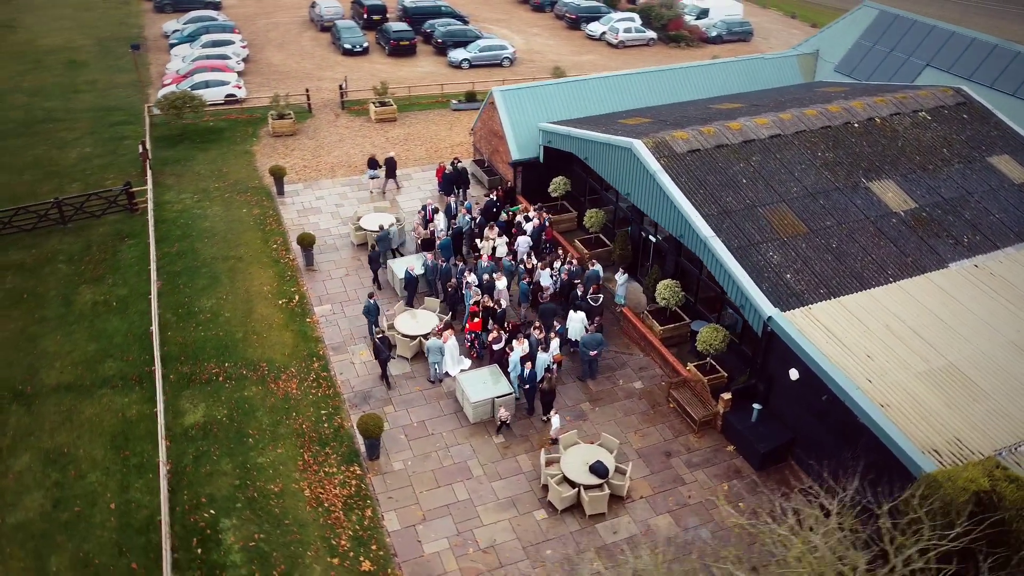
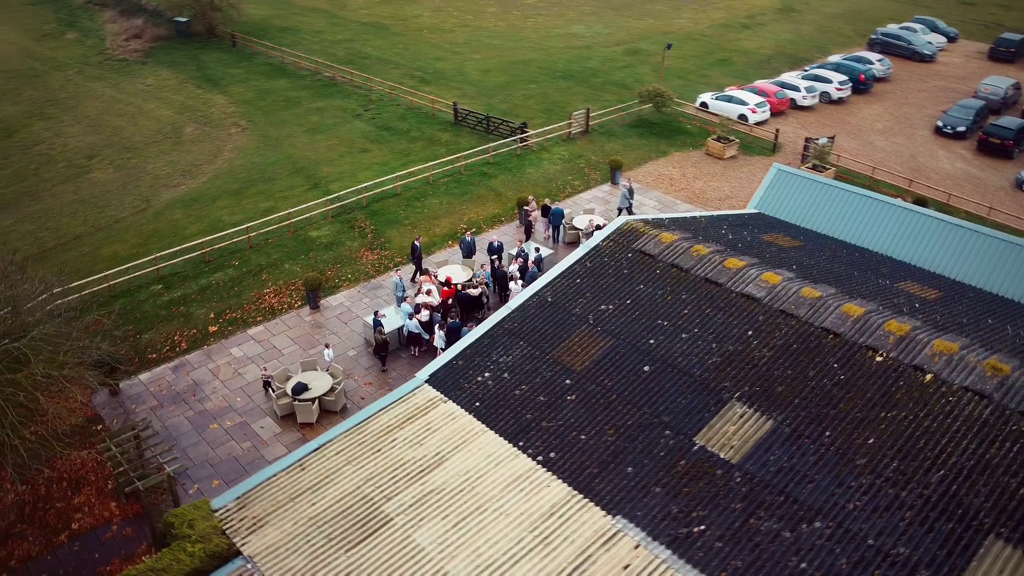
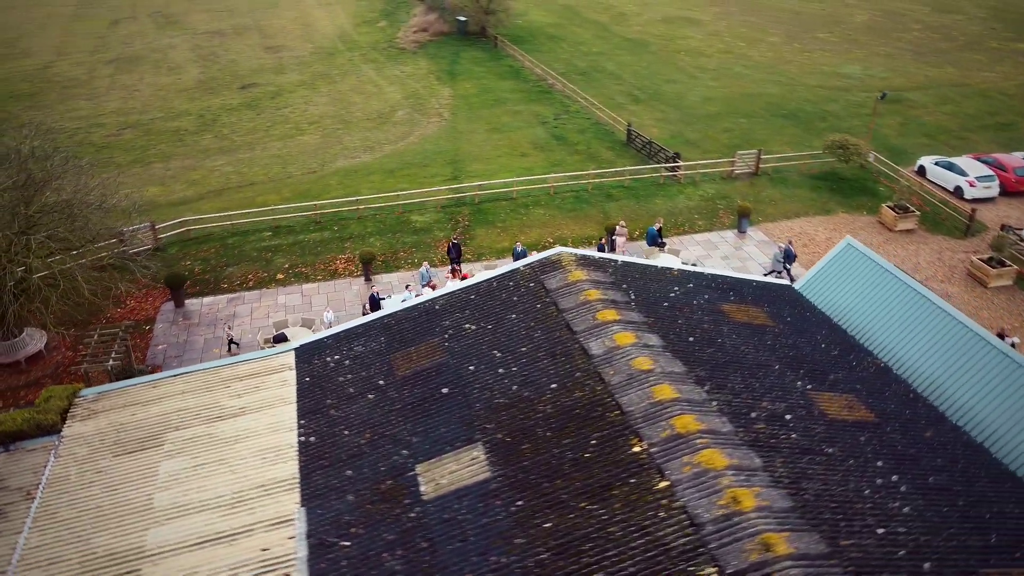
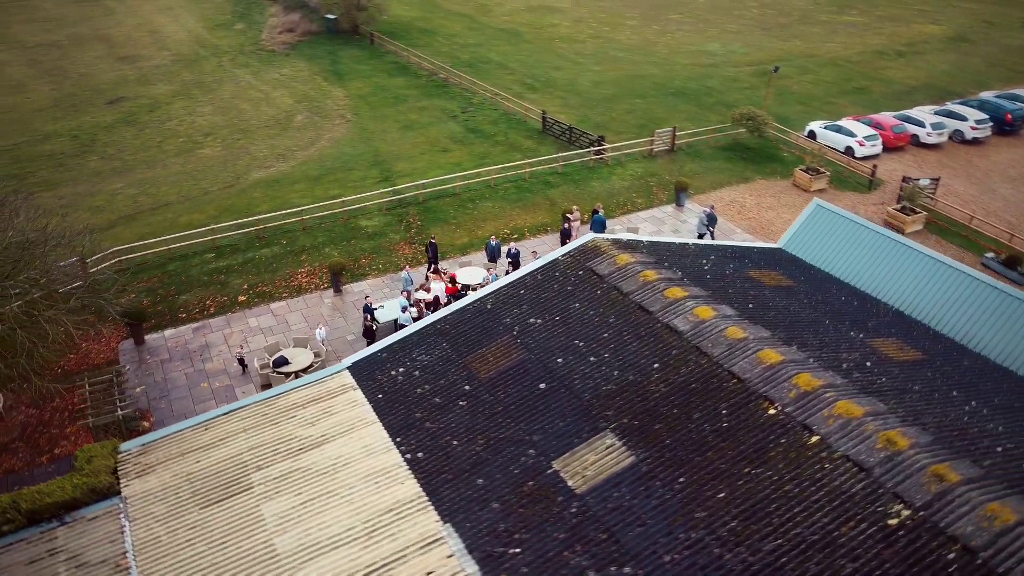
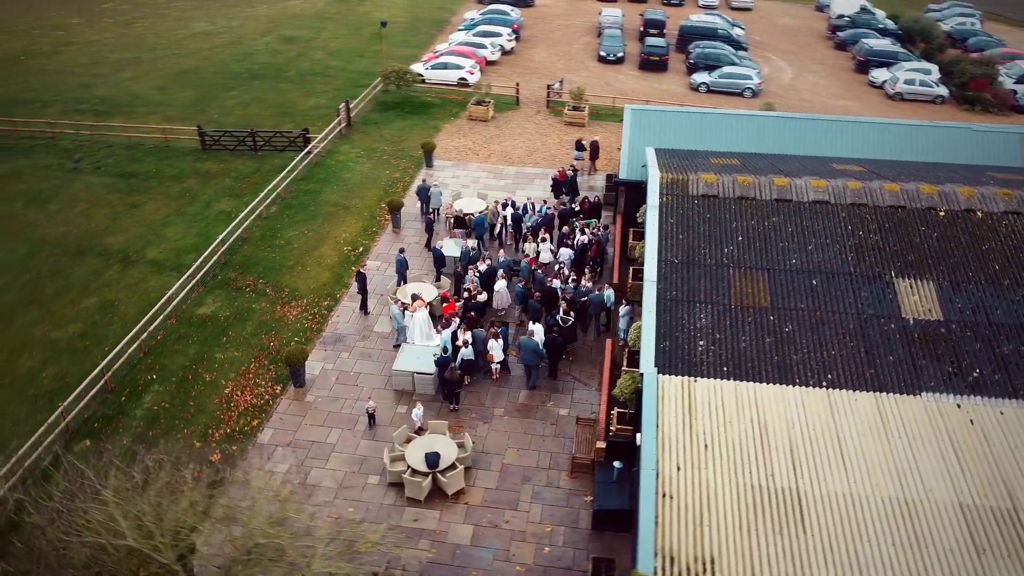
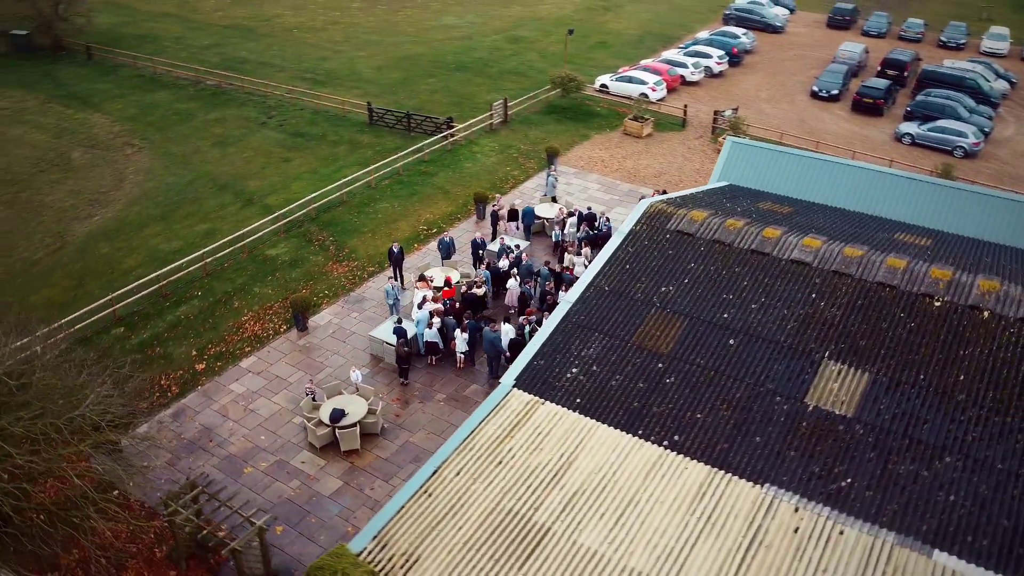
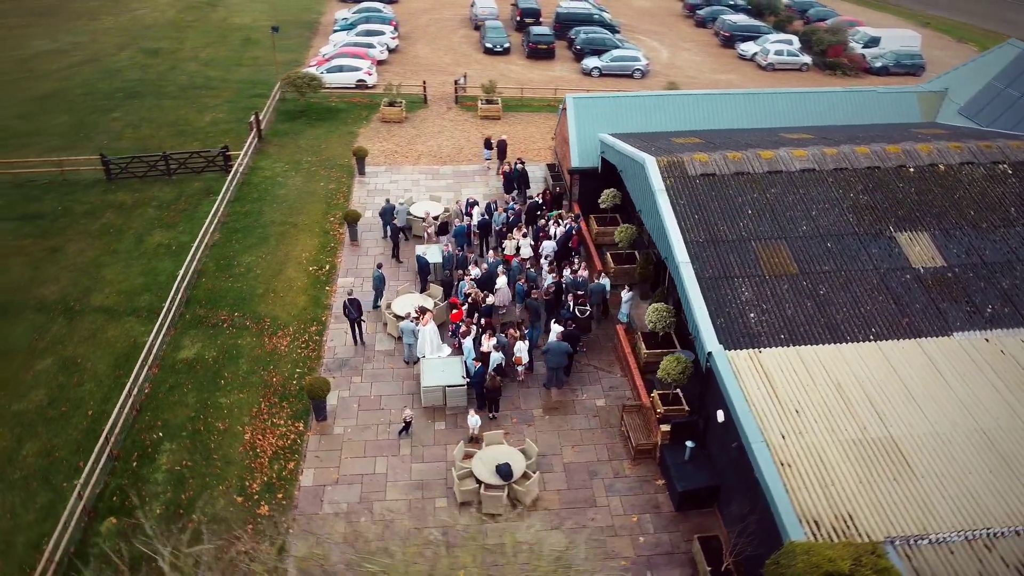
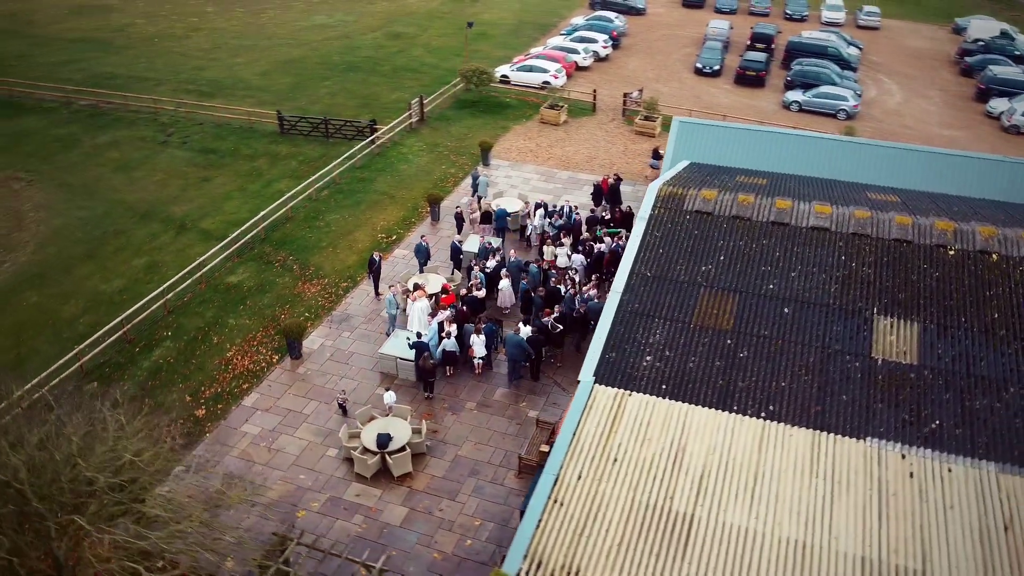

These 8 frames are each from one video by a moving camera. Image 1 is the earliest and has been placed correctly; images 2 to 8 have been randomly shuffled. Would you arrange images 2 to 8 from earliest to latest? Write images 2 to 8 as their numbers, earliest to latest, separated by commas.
7, 5, 8, 6, 2, 4, 3
